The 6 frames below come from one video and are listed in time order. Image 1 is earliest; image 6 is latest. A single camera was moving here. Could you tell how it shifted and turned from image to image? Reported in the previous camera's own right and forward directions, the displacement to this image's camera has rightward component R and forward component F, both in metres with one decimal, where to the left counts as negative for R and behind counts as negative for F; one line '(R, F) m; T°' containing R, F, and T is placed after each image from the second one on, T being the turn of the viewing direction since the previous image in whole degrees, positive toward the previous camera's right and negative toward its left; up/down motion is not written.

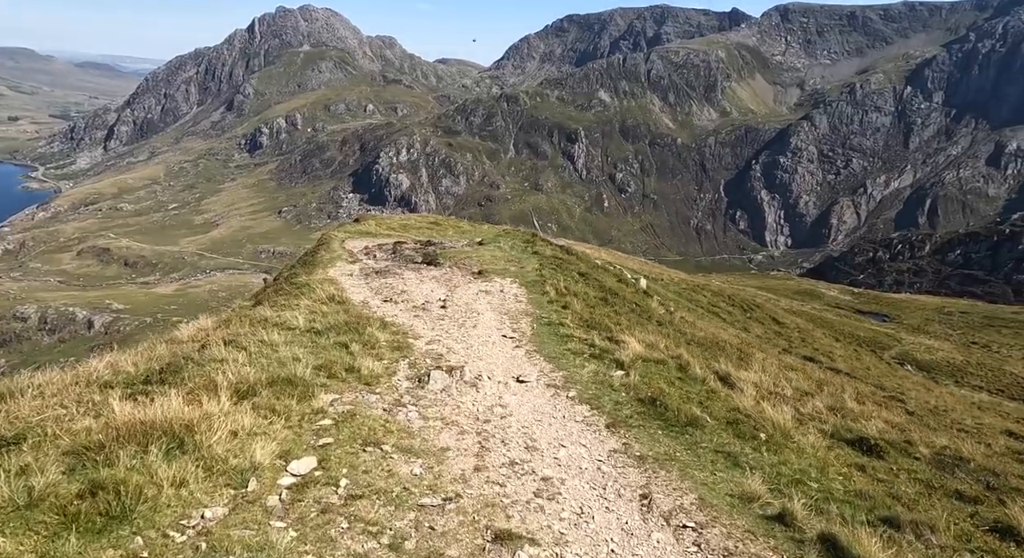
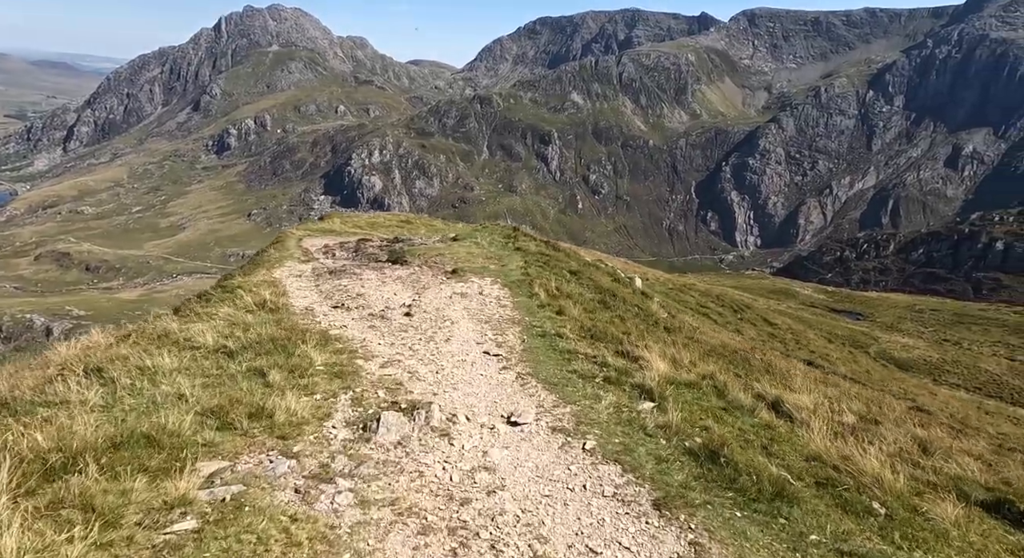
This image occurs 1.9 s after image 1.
(-0.2, +6.3) m; +2°
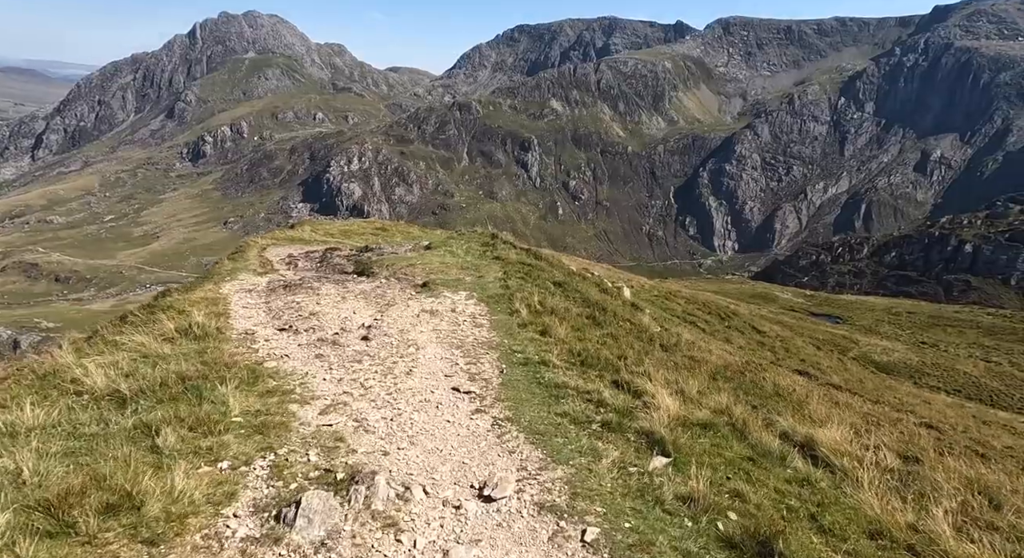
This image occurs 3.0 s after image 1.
(+0.1, +3.6) m; +1°
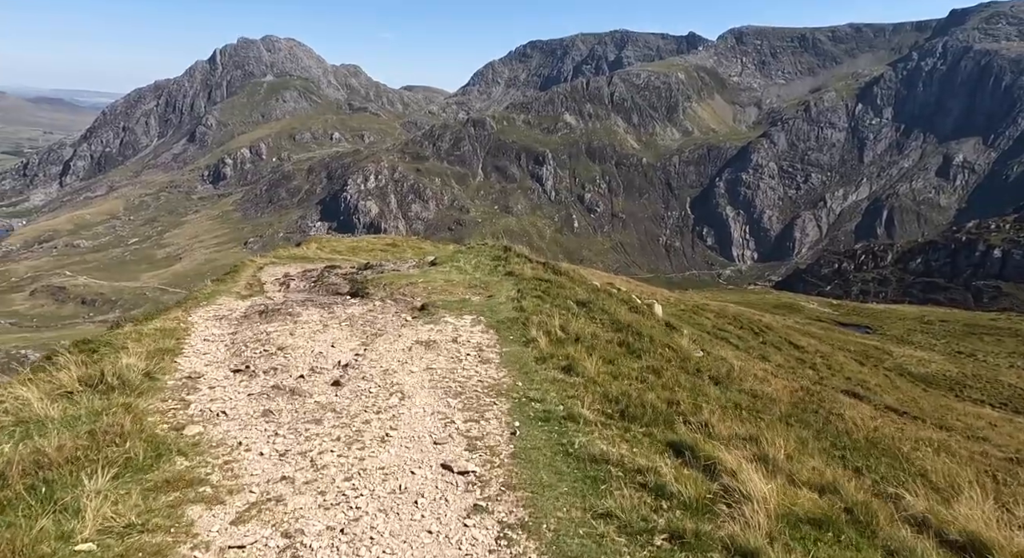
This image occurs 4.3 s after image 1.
(+0.1, +4.9) m; -1°
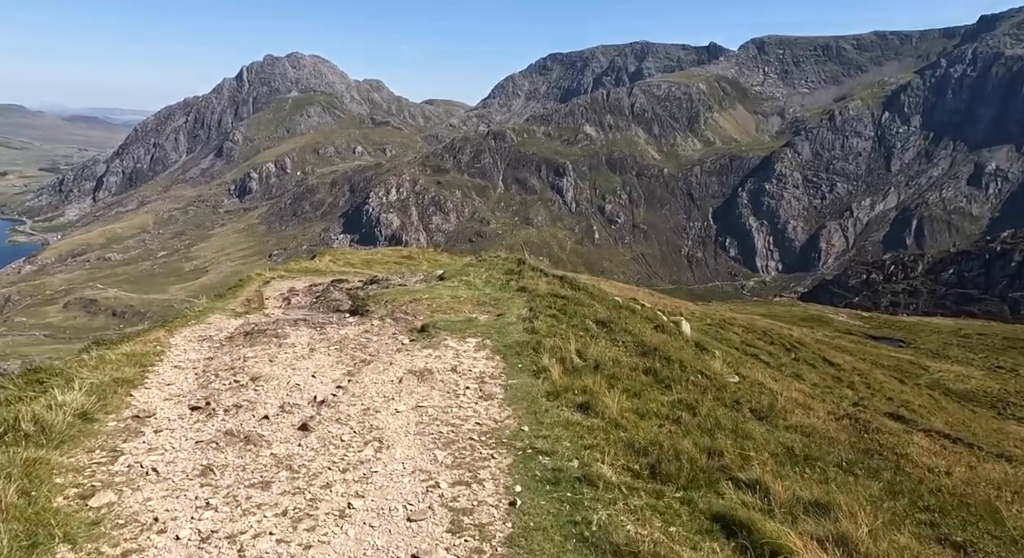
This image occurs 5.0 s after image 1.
(+0.3, +2.9) m; -1°
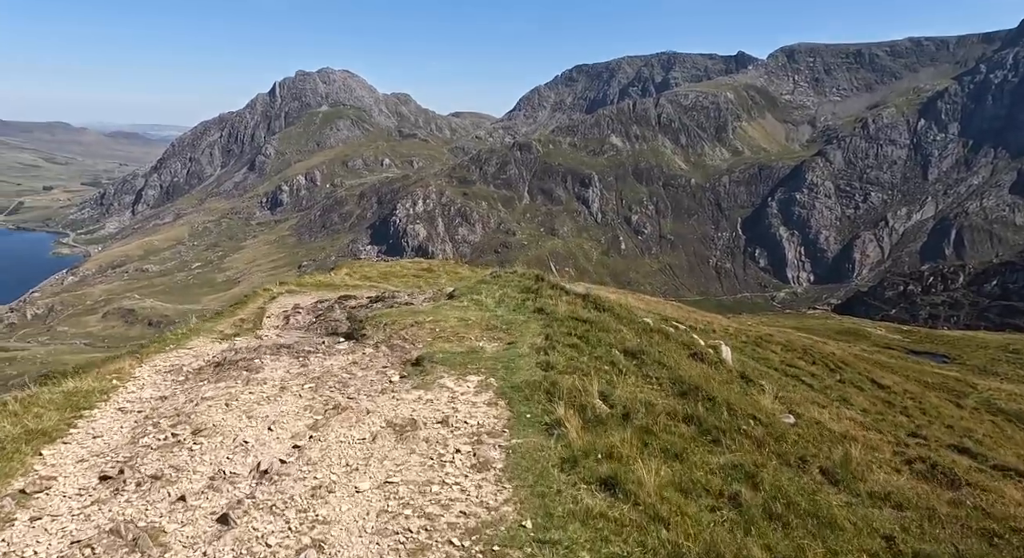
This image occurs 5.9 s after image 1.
(+0.3, +3.7) m; -2°
